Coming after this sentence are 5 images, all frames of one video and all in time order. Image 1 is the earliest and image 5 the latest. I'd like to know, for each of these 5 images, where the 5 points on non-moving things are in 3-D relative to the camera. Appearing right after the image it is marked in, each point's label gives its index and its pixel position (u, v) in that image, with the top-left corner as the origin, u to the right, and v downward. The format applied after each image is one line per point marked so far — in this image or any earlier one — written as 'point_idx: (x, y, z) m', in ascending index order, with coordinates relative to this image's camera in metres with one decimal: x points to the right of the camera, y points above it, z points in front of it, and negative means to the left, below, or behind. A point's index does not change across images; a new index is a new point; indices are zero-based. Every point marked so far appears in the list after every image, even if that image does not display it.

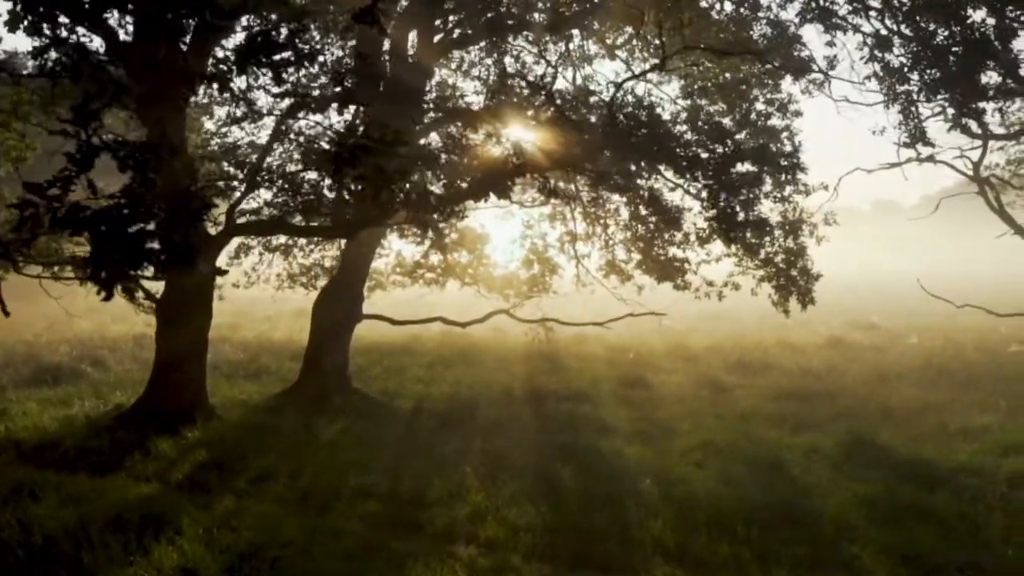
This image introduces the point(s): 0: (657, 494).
0: (+1.5, -2.2, +9.5) m
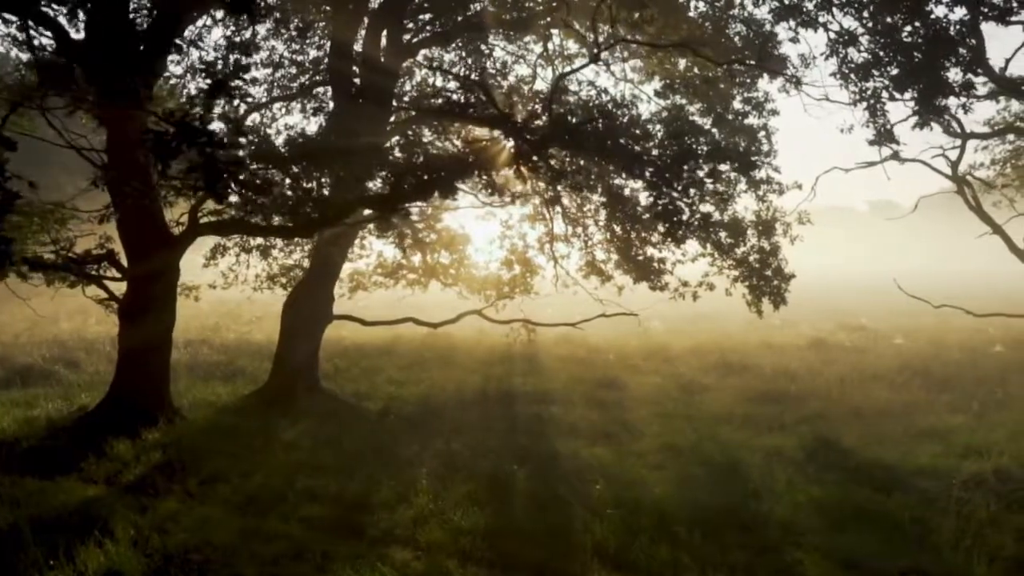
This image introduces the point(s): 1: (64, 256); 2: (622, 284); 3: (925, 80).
0: (+1.0, -2.2, +9.3) m
1: (-6.5, +0.5, +13.0) m
2: (+2.5, 0.0, +19.4) m
3: (+5.2, +2.6, +11.1) m
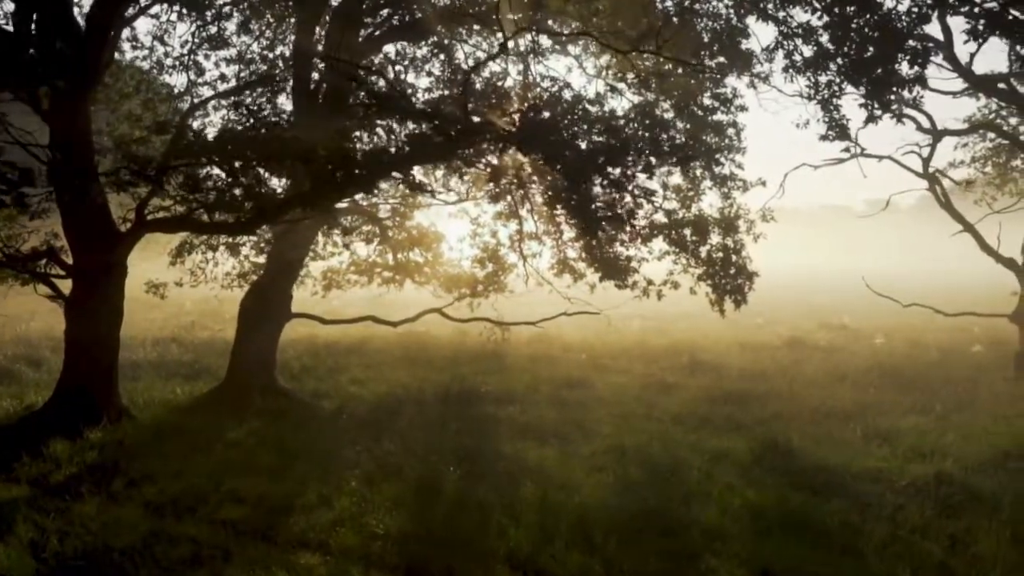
0: (+0.2, -2.1, +9.1) m
1: (-7.2, +0.5, +12.8) m
2: (+1.8, +0.1, +19.2) m
3: (+4.4, +2.6, +10.8) m
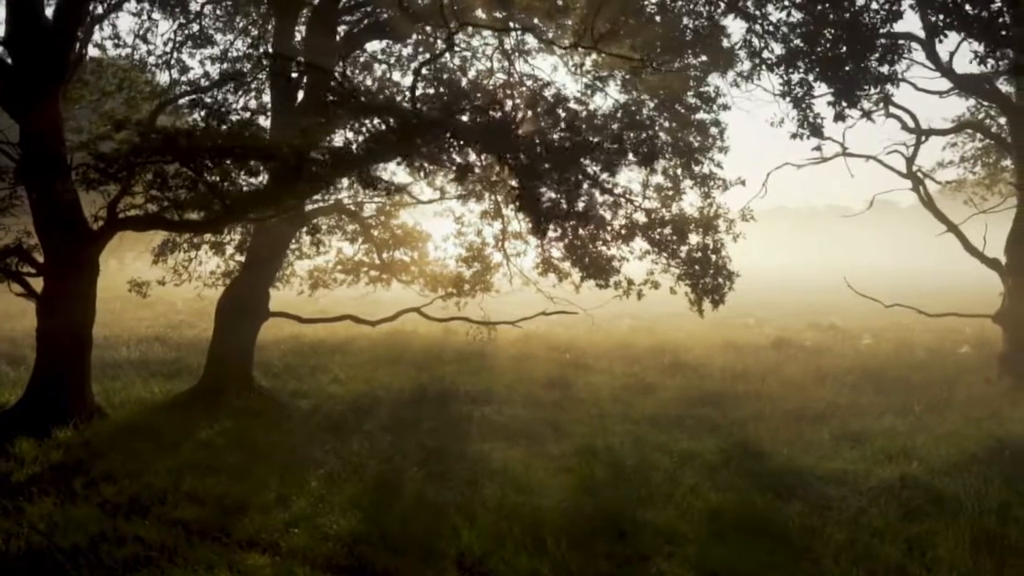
0: (-0.2, -2.1, +9.0) m
1: (-7.6, +0.5, +12.8) m
2: (+1.4, +0.1, +19.1) m
3: (+4.0, +2.6, +10.7) m
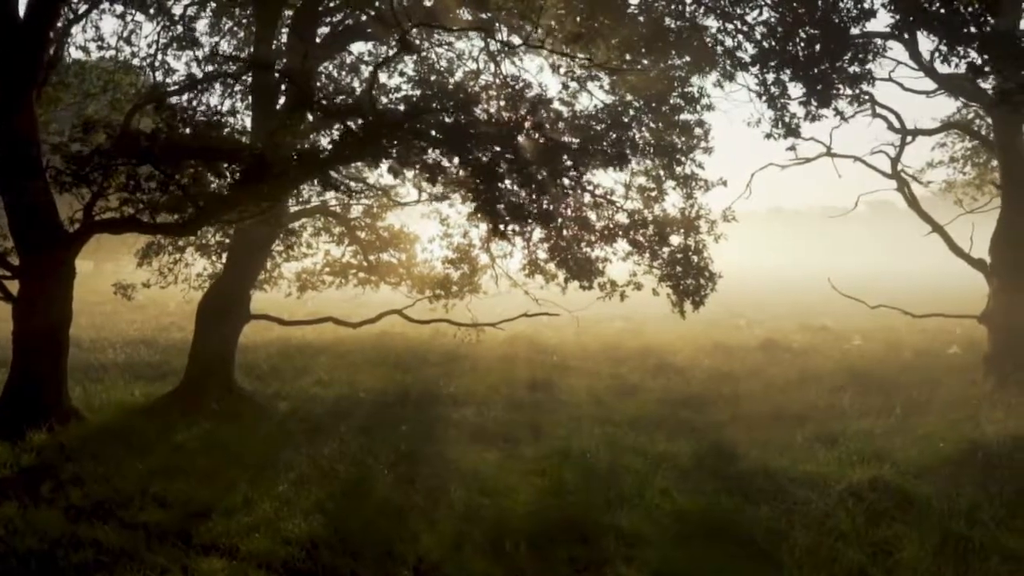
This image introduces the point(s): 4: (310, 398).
0: (-0.5, -2.1, +8.9) m
1: (-7.9, +0.5, +12.8) m
2: (+1.1, +0.1, +19.0) m
3: (+3.7, +2.6, +10.7) m
4: (-3.6, -1.9, +15.7) m
